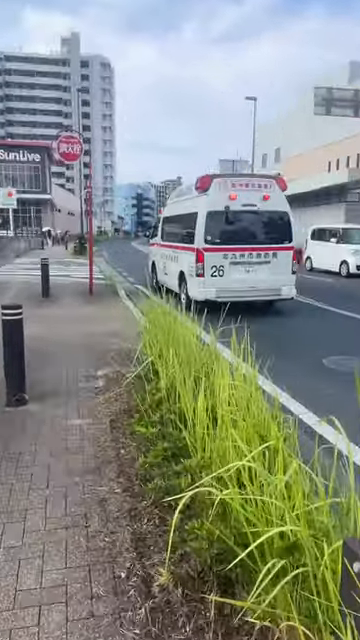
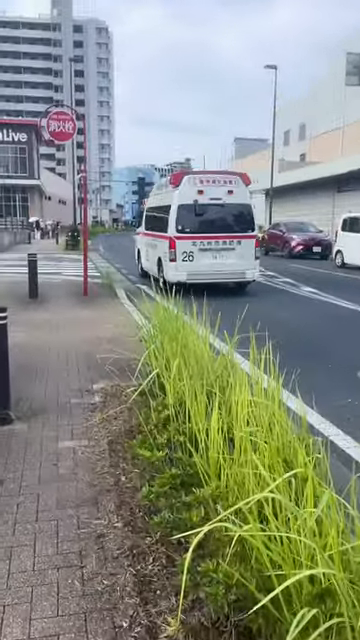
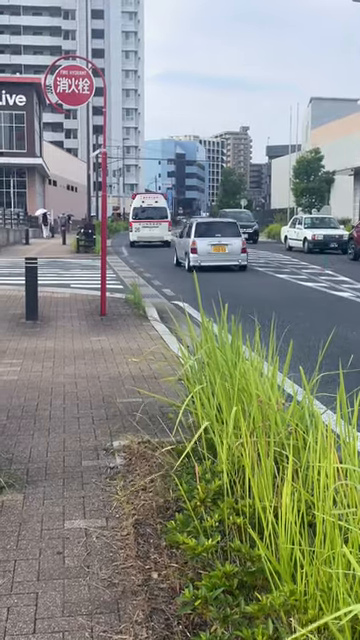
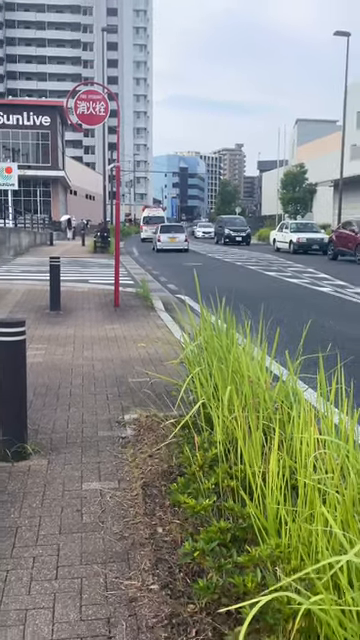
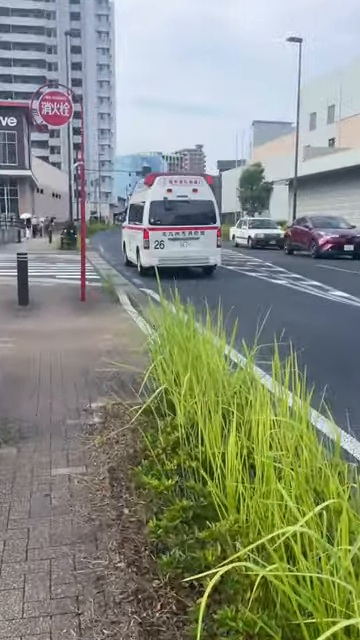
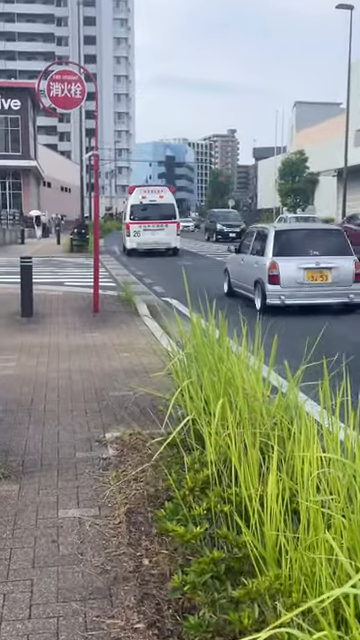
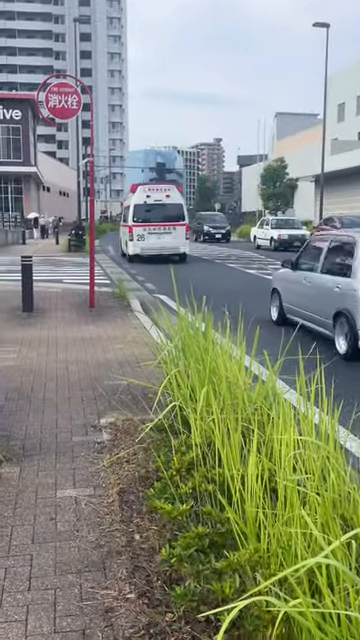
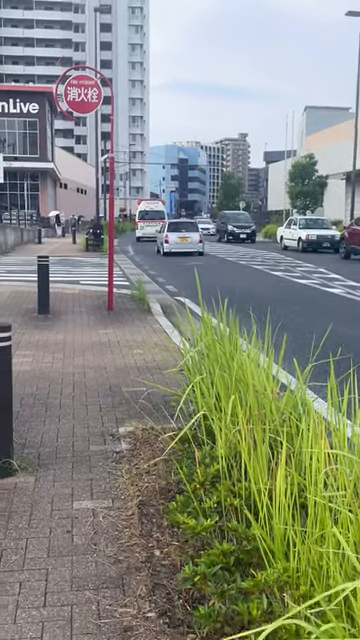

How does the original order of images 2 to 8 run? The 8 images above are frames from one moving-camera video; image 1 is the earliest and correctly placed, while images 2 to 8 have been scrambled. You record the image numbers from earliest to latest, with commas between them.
2, 5, 7, 6, 3, 8, 4
